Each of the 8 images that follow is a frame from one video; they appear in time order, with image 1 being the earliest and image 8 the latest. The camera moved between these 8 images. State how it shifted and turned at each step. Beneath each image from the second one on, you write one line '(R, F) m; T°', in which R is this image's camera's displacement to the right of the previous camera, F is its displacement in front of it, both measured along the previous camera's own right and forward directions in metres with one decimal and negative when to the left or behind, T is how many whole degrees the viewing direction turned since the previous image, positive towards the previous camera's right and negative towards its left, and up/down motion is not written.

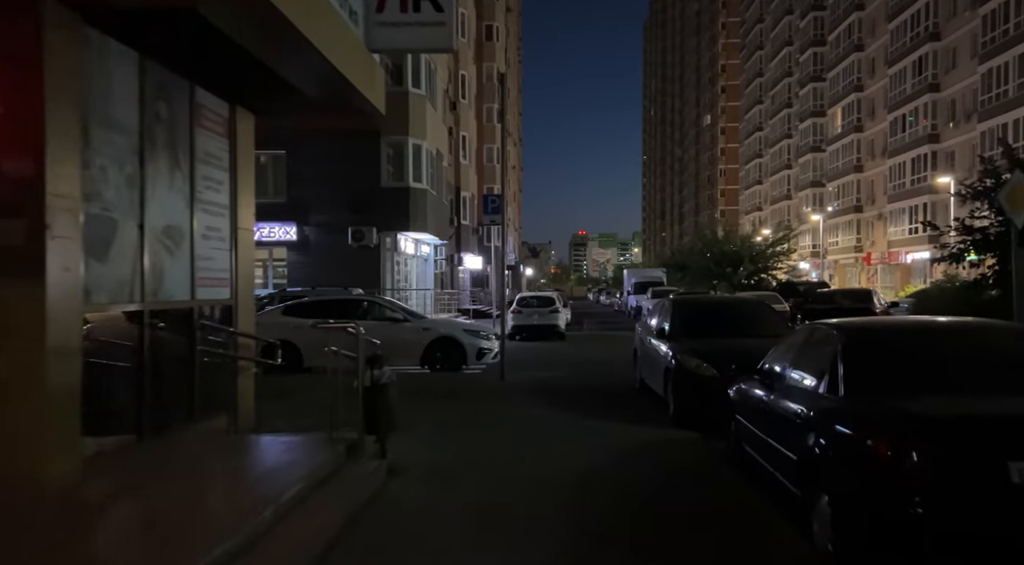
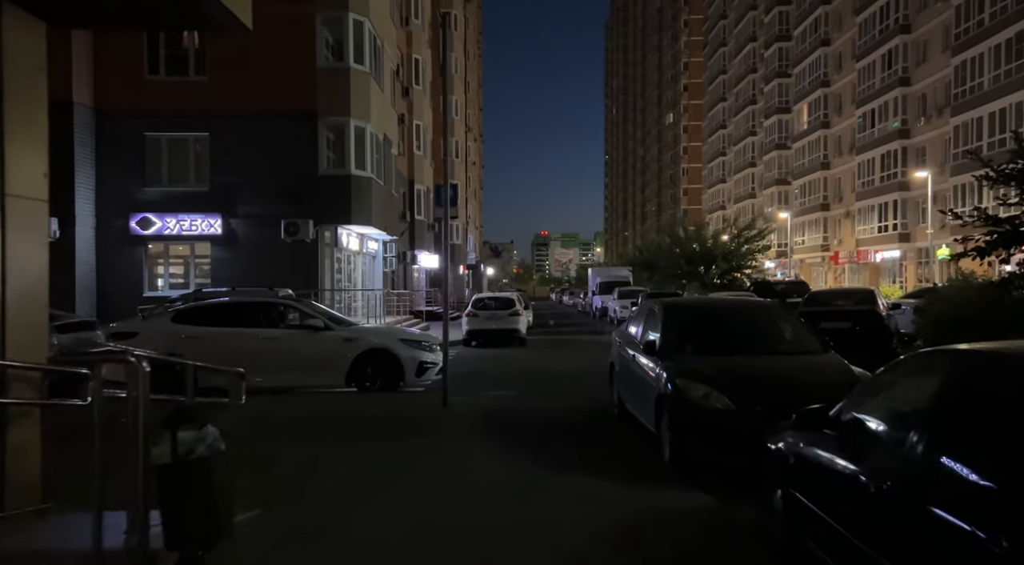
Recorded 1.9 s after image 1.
(+0.2, +2.5) m; +3°
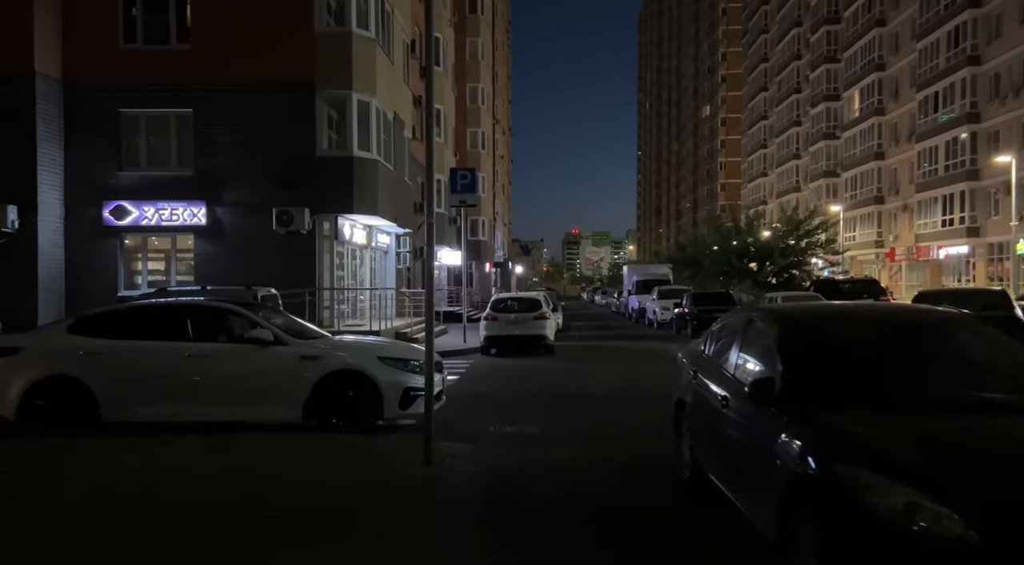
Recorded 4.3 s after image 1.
(+0.1, +3.1) m; -2°
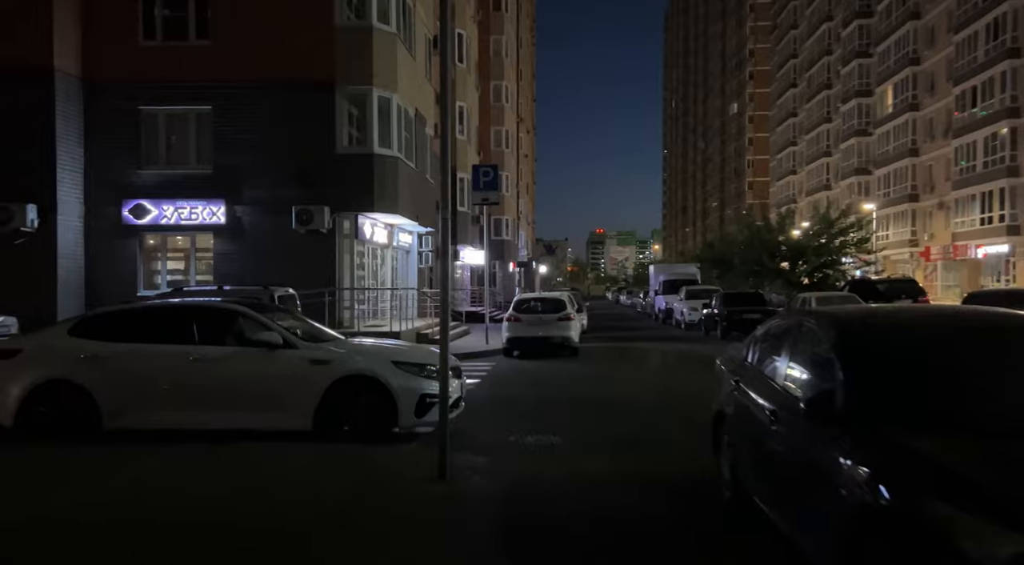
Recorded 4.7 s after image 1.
(0.0, +0.5) m; -2°
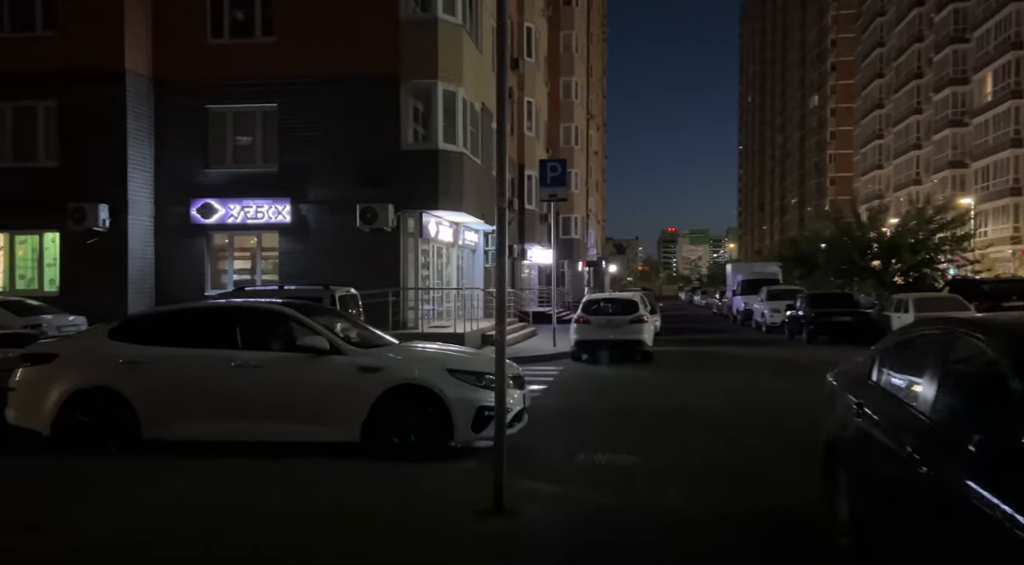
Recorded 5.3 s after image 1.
(0.0, +0.8) m; -5°
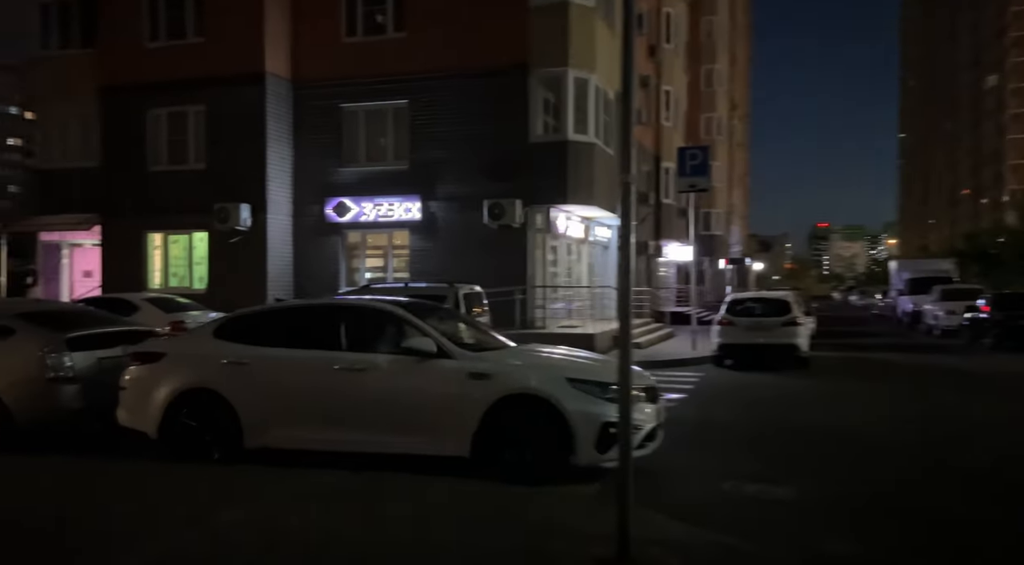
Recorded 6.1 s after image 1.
(+0.1, +0.9) m; -10°
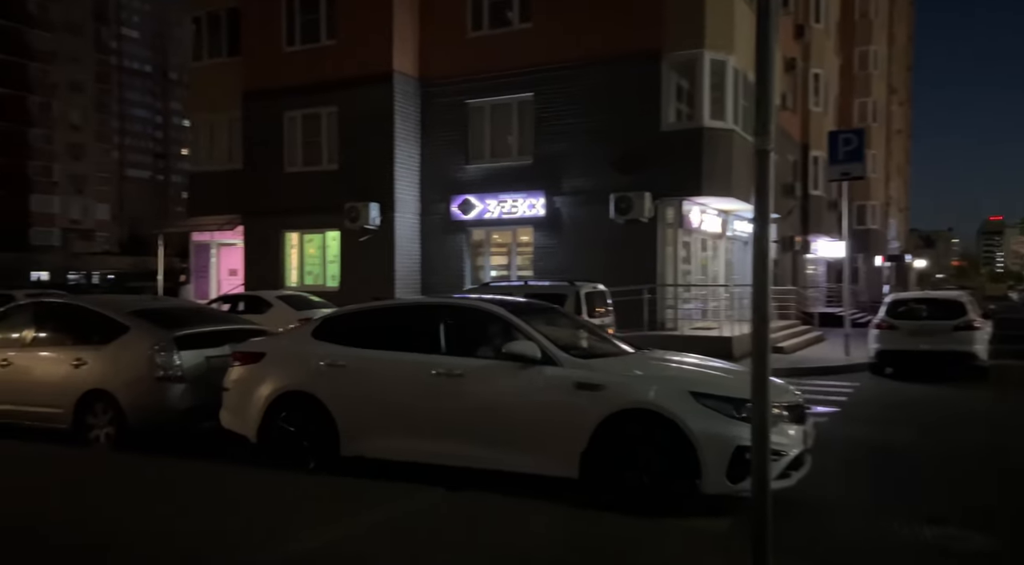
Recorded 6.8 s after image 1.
(+0.2, +0.8) m; -10°
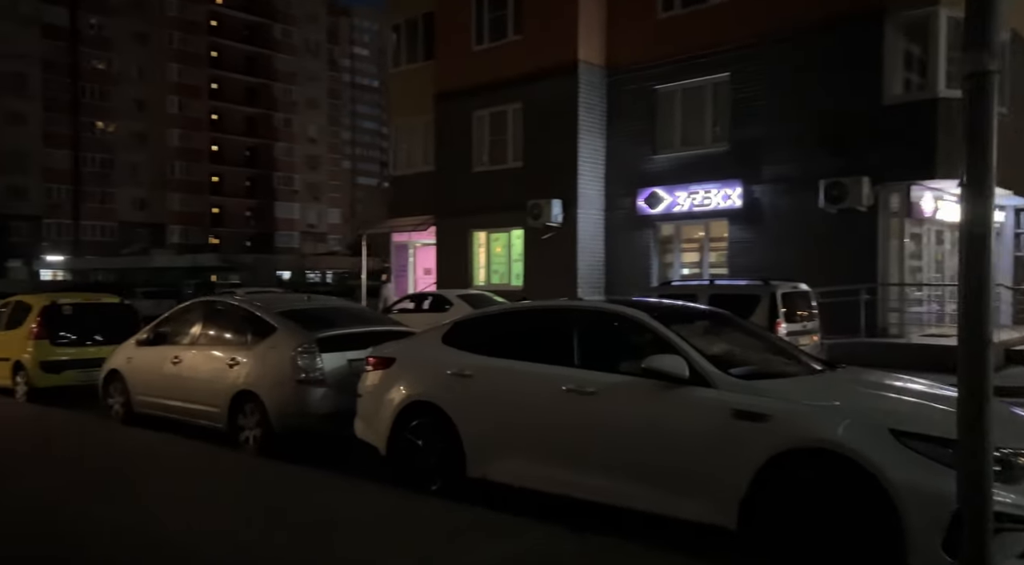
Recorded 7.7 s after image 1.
(+0.4, +1.0) m; -16°
